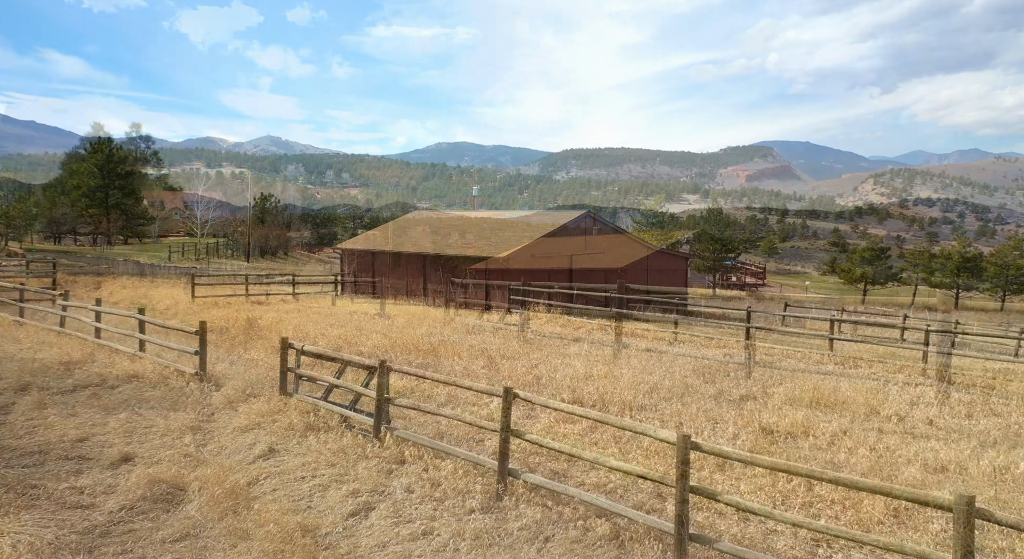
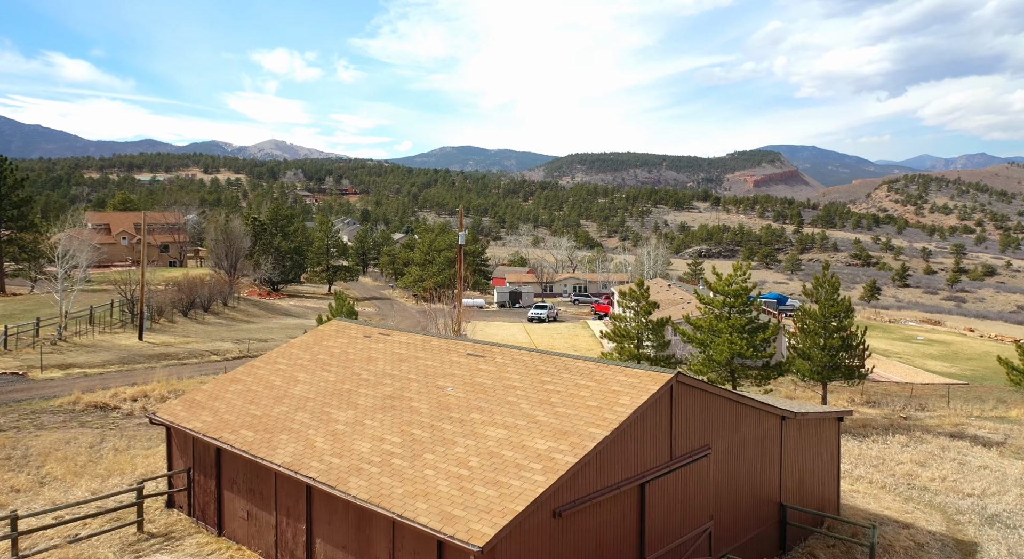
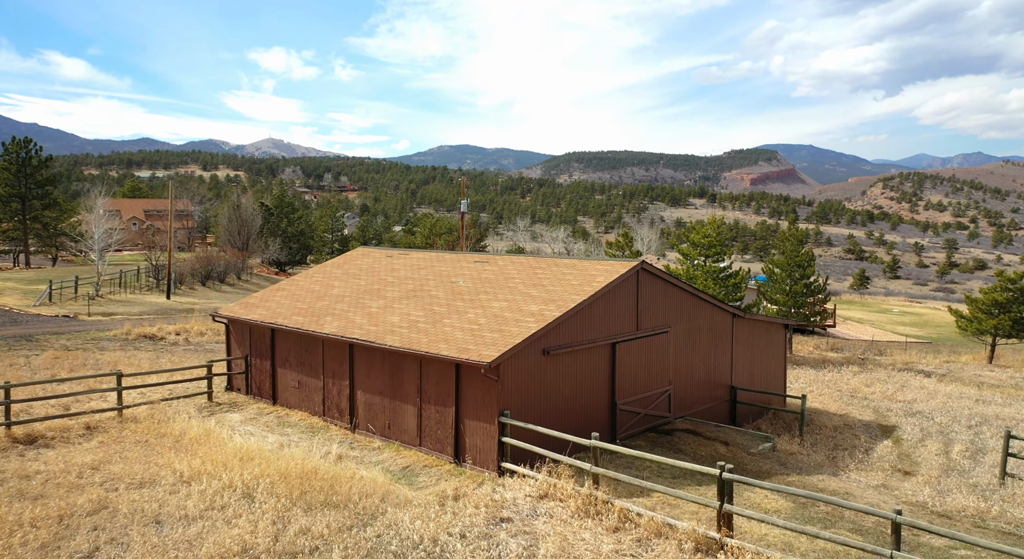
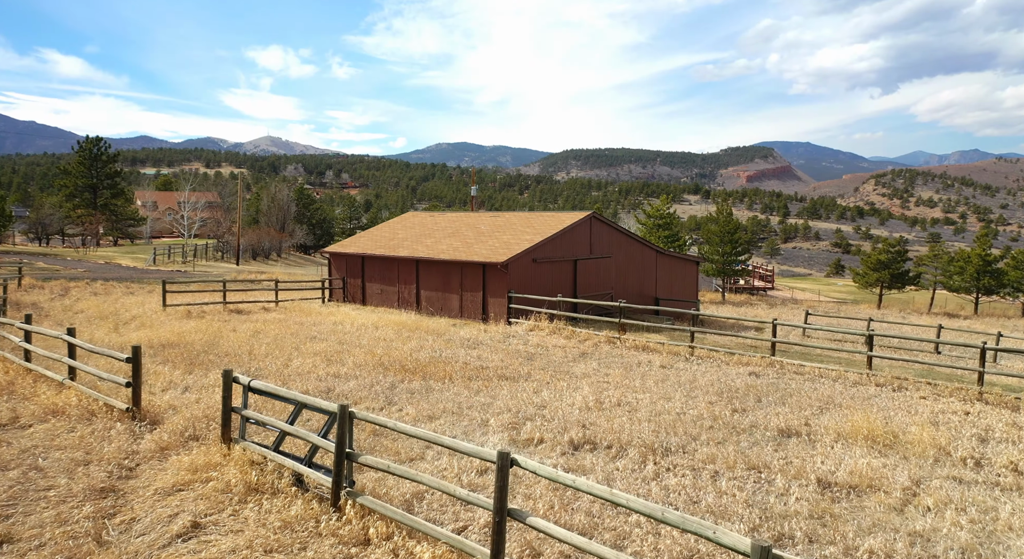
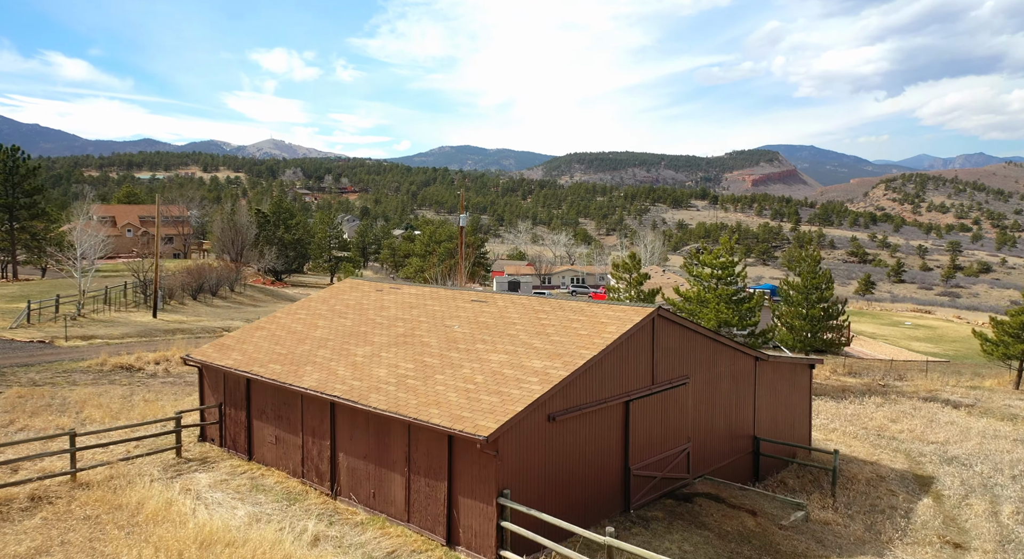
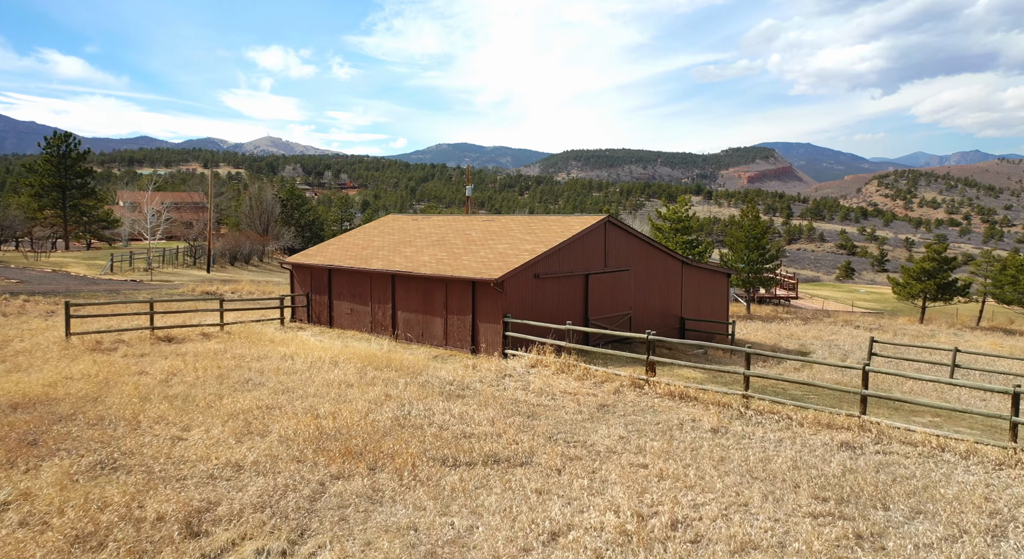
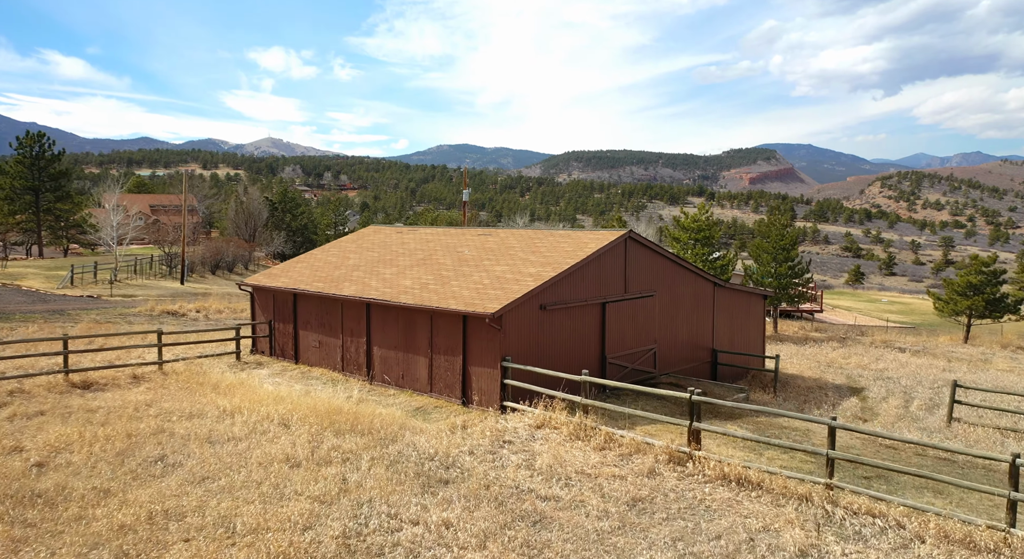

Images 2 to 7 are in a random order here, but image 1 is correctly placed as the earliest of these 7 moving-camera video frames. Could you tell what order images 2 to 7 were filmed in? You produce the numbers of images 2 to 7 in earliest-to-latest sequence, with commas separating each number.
4, 6, 7, 3, 5, 2
